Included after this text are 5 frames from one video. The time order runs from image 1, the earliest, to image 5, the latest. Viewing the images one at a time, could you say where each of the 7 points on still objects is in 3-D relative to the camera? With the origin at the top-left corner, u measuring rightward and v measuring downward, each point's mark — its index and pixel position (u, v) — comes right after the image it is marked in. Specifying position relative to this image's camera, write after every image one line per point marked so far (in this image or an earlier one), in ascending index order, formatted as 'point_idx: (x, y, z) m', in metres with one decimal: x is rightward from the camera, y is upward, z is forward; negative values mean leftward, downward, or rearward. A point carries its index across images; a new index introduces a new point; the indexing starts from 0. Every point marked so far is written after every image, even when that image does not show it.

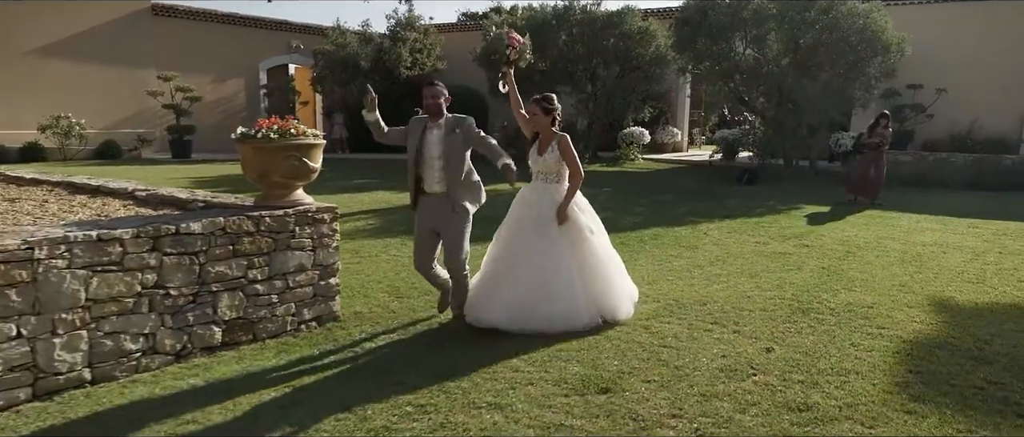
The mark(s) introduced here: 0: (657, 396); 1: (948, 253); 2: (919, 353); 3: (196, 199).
0: (+0.6, -0.7, +3.0) m
1: (+3.8, -0.3, +6.1) m
2: (+2.0, -0.7, +3.5) m
3: (-2.0, +0.1, +4.5) m
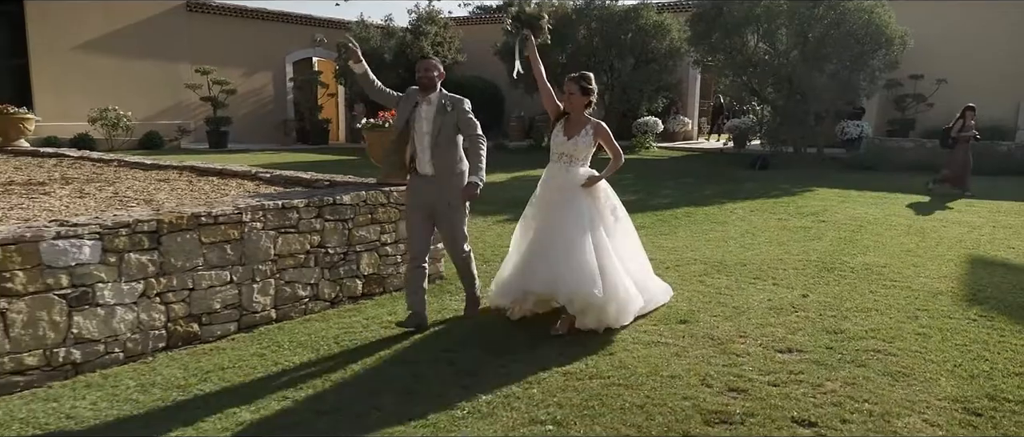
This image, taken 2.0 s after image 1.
0: (+1.2, -0.6, +3.9) m
1: (+4.3, -0.1, +7.0) m
2: (+2.6, -0.5, +4.4) m
3: (-1.4, +0.3, +5.4) m
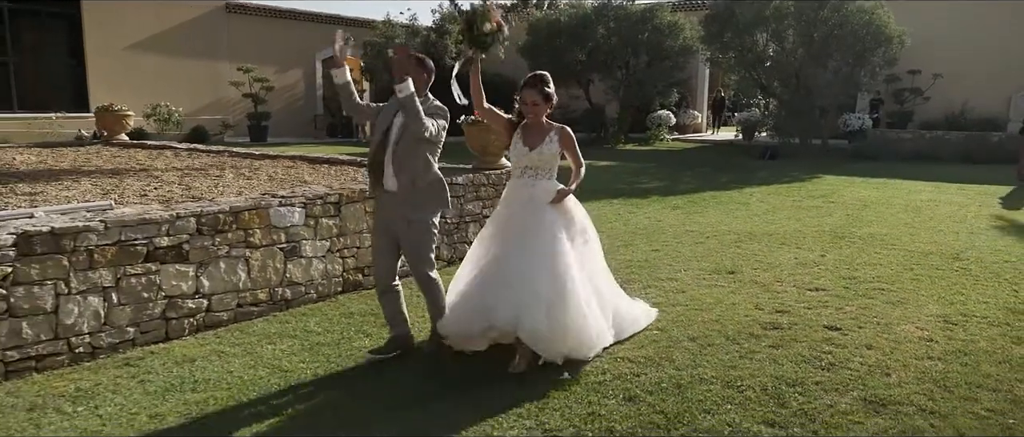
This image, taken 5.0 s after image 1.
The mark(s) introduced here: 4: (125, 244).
0: (+1.8, -0.4, +5.0) m
1: (+4.9, +0.2, +8.1) m
2: (+3.2, -0.3, +5.6) m
3: (-0.8, +0.5, +6.5) m
4: (-2.0, -0.1, +3.6) m
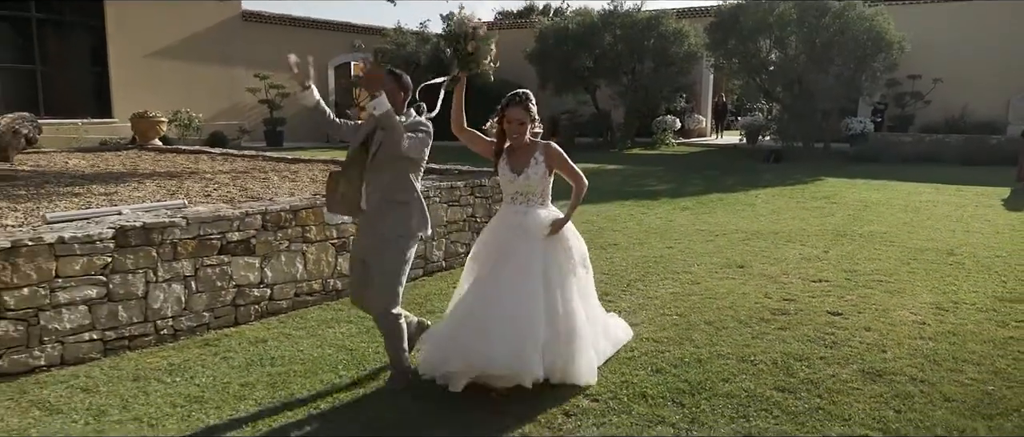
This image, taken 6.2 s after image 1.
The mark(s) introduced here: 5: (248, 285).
0: (+2.0, -0.4, +5.4) m
1: (+5.1, +0.2, +8.6) m
2: (+3.4, -0.3, +6.0) m
3: (-0.6, +0.5, +7.0) m
4: (-1.8, -0.1, +4.0) m
5: (-1.6, -0.4, +4.3) m
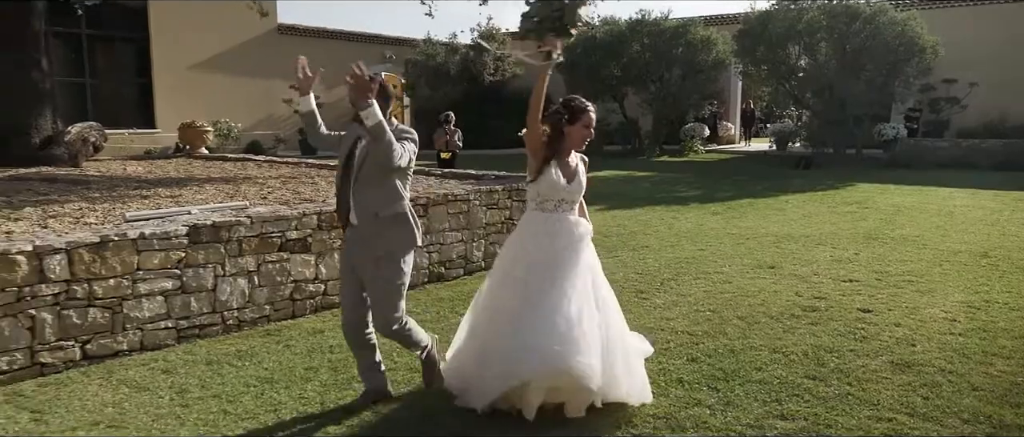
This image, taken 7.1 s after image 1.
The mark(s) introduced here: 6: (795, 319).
0: (+2.3, -0.4, +5.6) m
1: (+5.6, +0.1, +8.6) m
2: (+3.7, -0.3, +6.1) m
3: (-0.3, +0.5, +7.2) m
4: (-1.5, -0.1, +4.3) m
5: (-1.3, -0.4, +4.6) m
6: (+1.7, -0.6, +4.2) m
